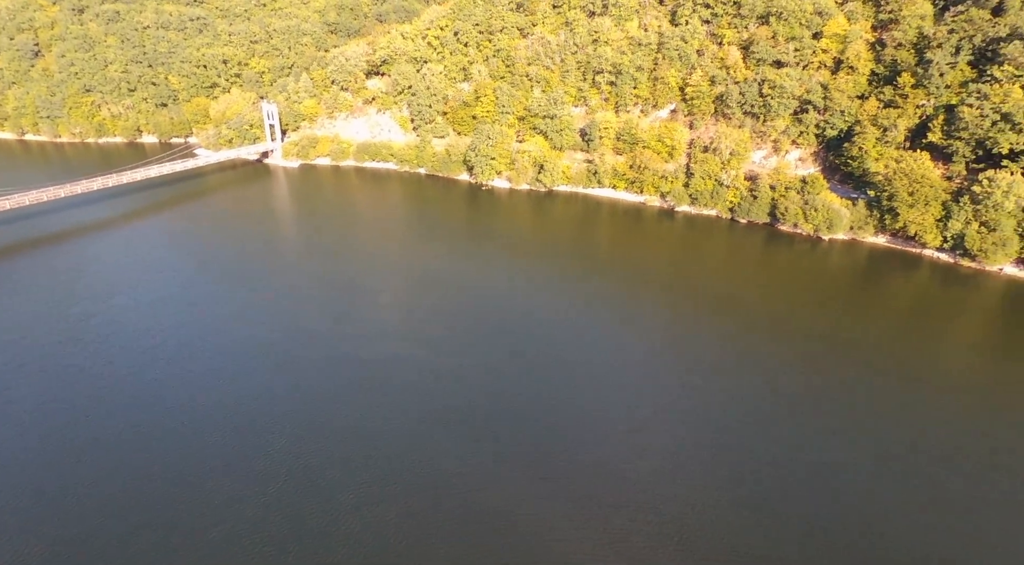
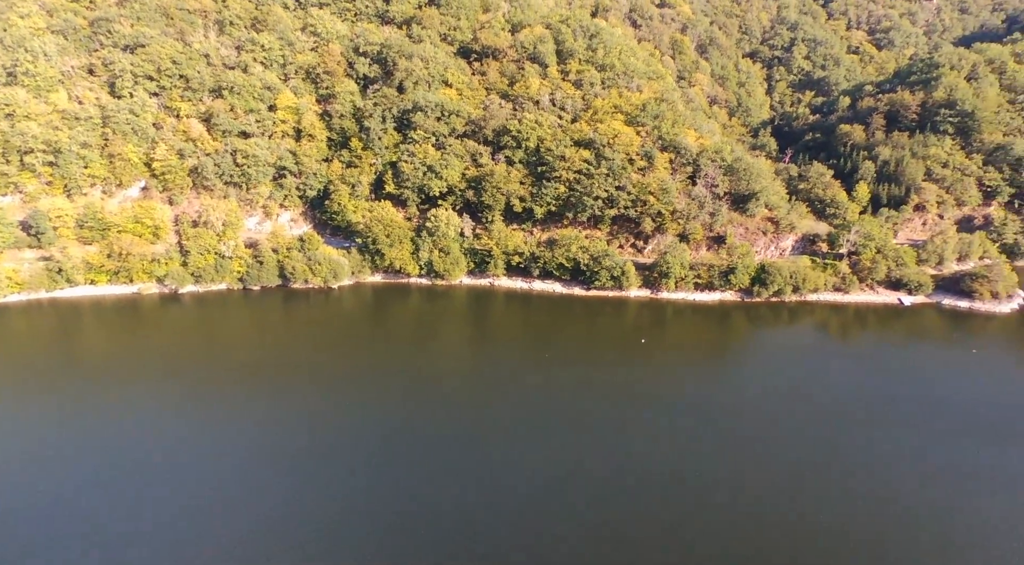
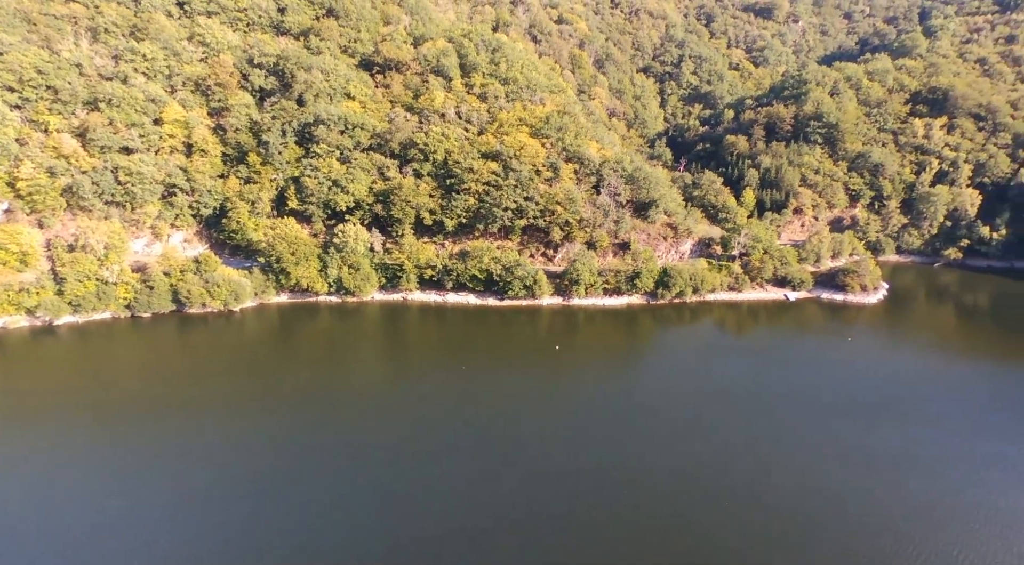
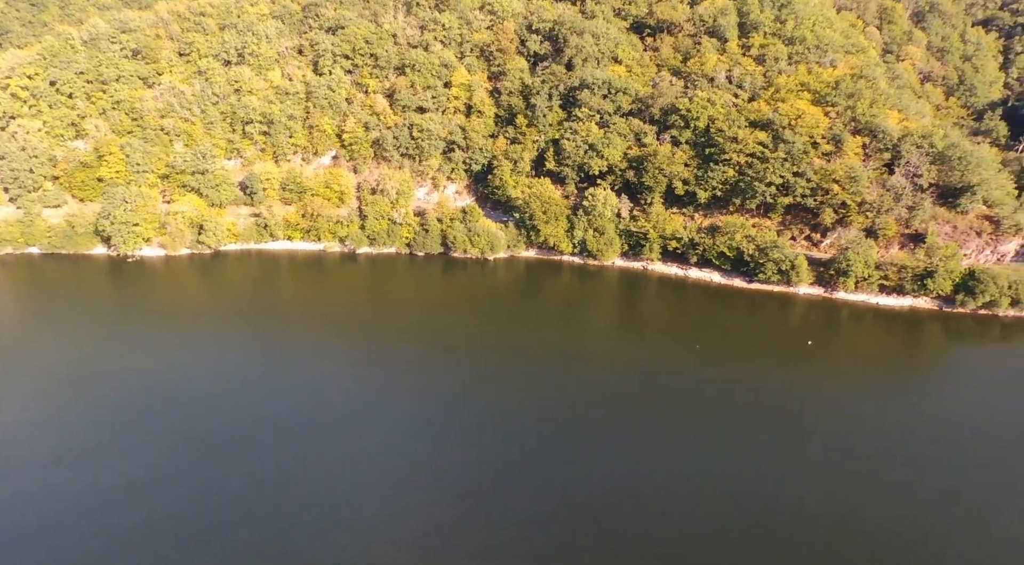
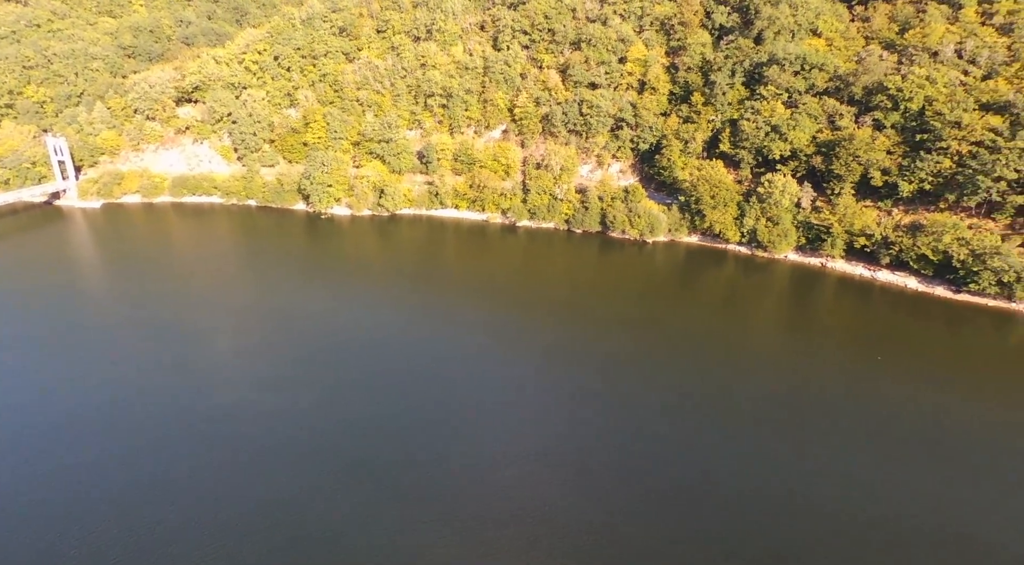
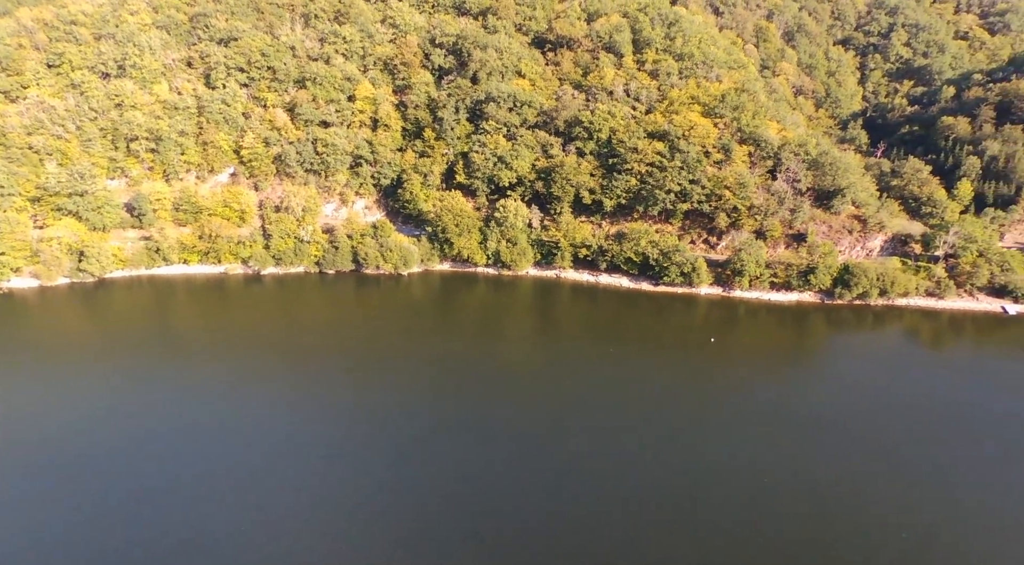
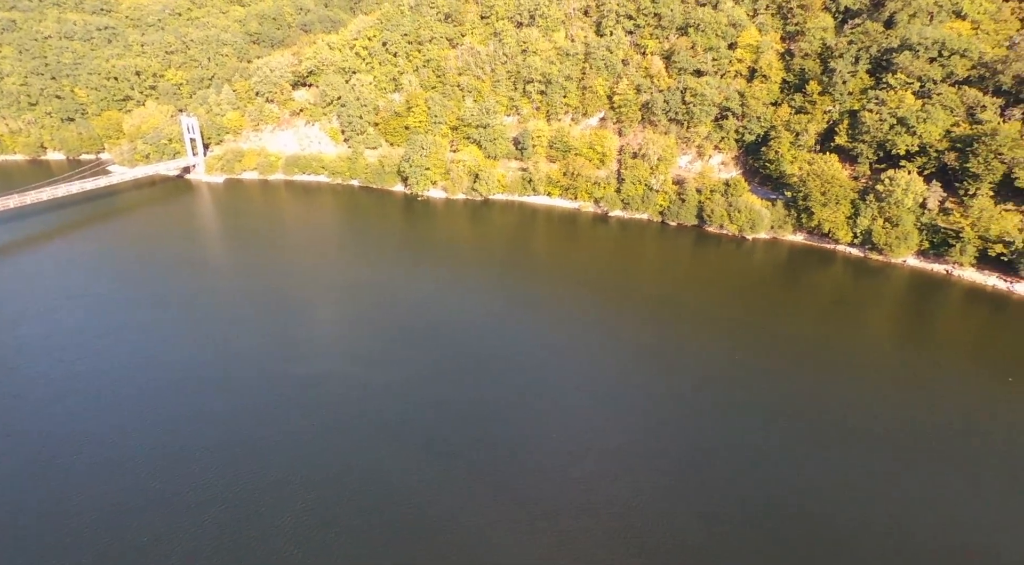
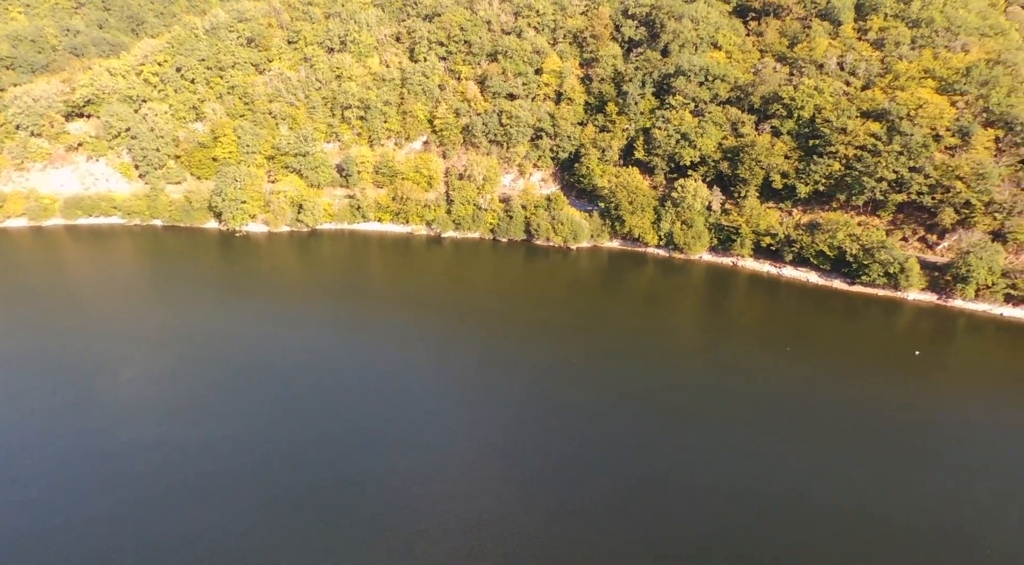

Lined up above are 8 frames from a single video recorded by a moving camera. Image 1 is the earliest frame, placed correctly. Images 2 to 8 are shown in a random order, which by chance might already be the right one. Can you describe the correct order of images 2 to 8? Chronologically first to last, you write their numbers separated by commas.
7, 5, 8, 4, 6, 2, 3
